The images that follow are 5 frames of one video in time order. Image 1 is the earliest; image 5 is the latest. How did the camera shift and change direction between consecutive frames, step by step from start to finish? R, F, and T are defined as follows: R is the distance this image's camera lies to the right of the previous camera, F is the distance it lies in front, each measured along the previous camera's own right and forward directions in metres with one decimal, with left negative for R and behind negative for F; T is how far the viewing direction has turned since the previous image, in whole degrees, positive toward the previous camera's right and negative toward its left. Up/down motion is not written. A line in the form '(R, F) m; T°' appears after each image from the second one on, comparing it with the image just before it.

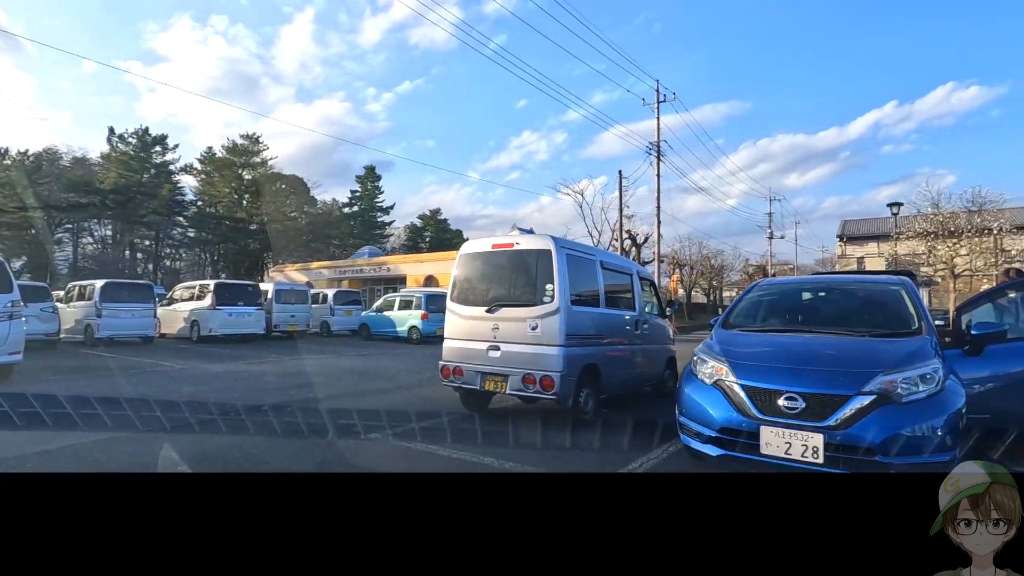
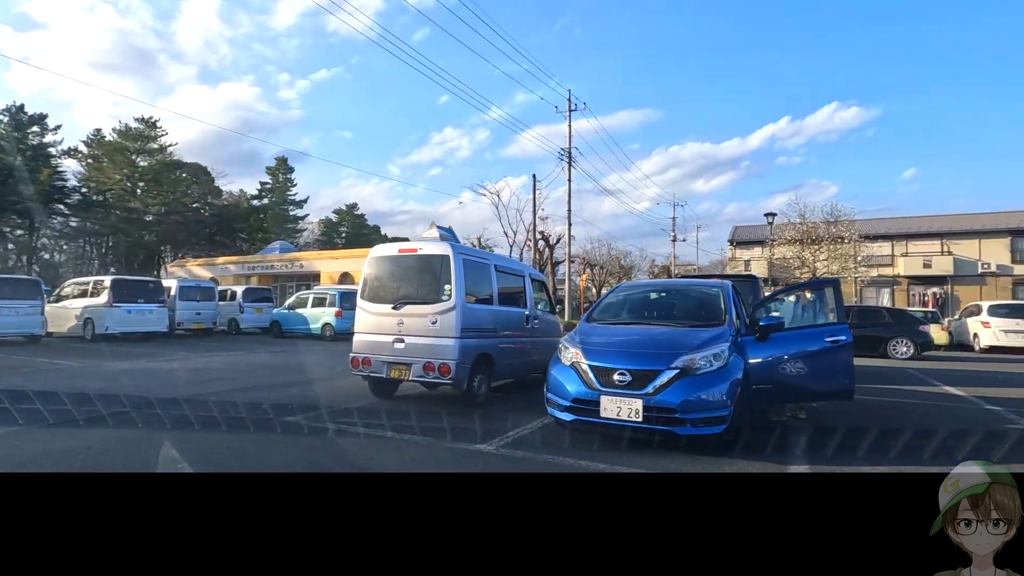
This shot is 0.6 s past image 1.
(+0.1, -0.6) m; +9°
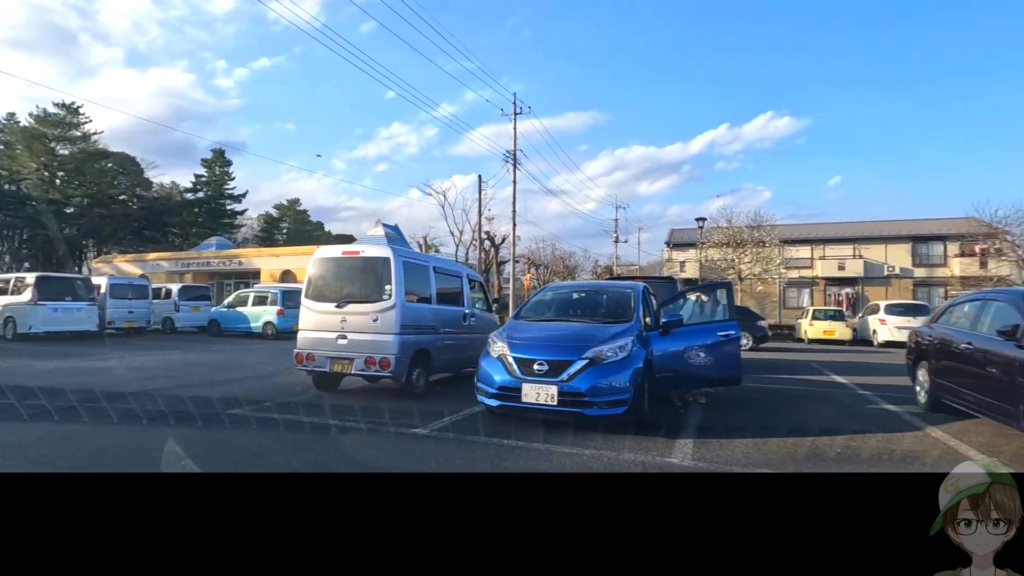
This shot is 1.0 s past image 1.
(+0.1, -0.4) m; +6°
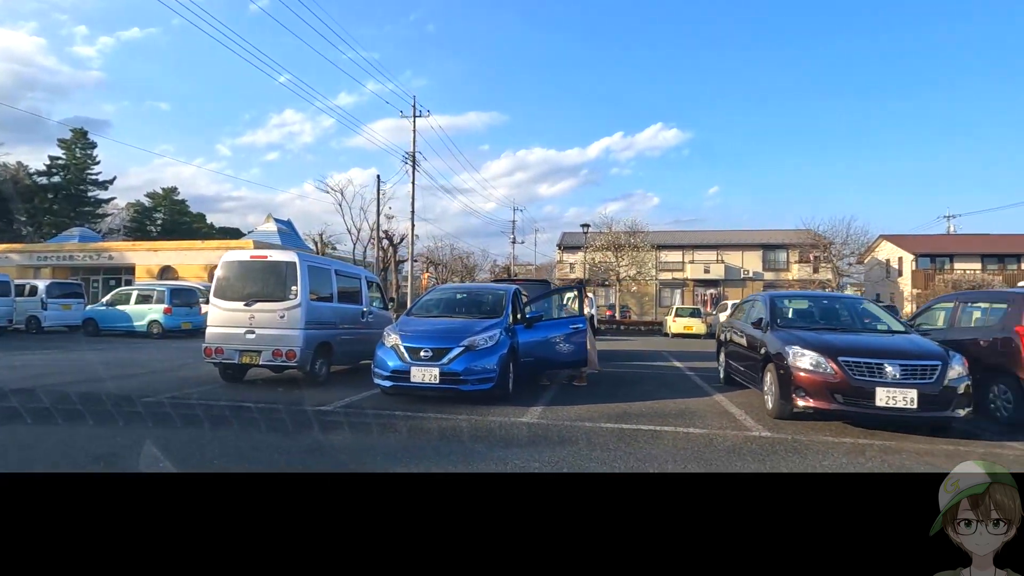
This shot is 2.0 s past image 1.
(+0.1, -0.9) m; +11°
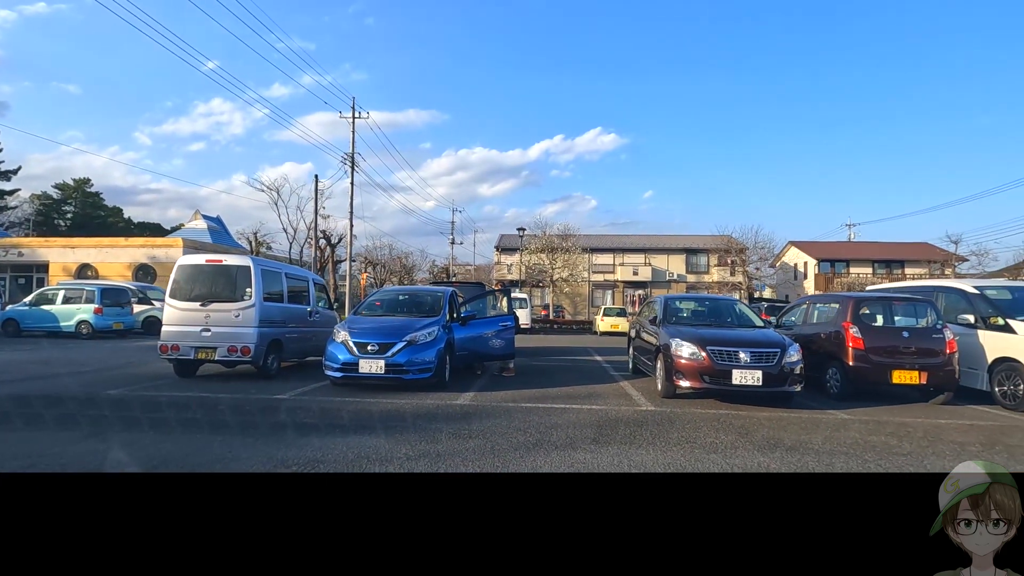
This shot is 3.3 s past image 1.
(0.0, -0.7) m; +6°
